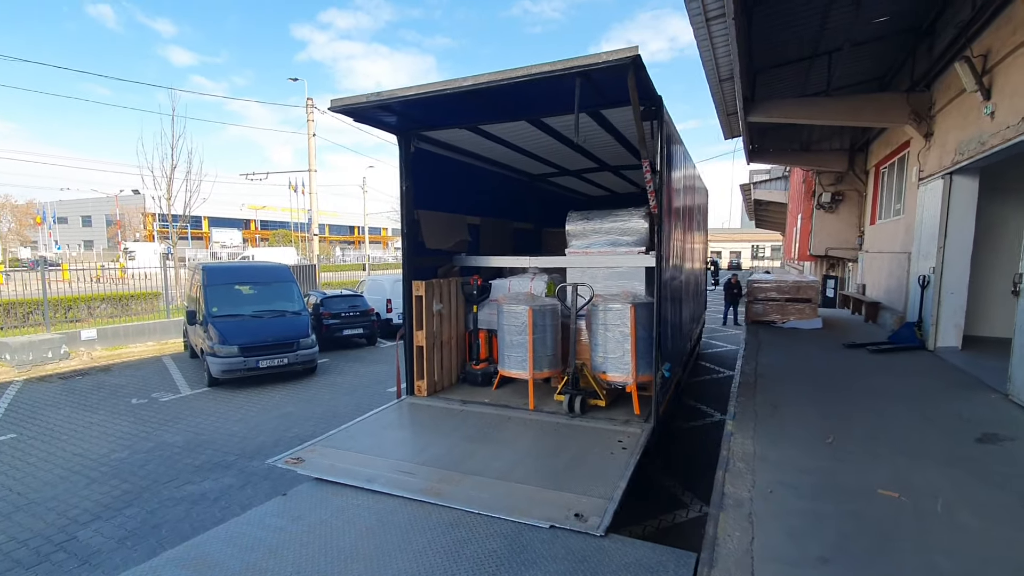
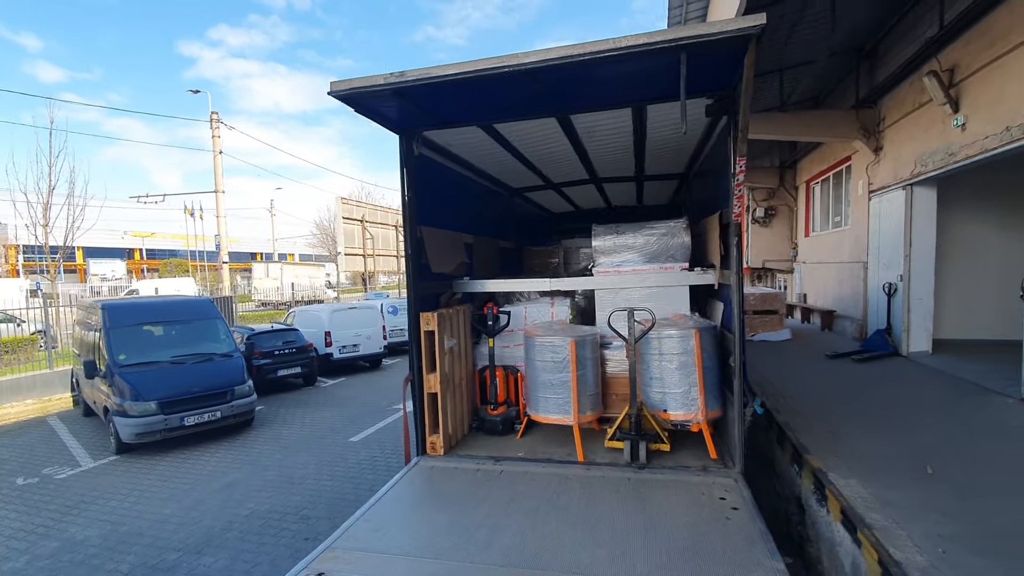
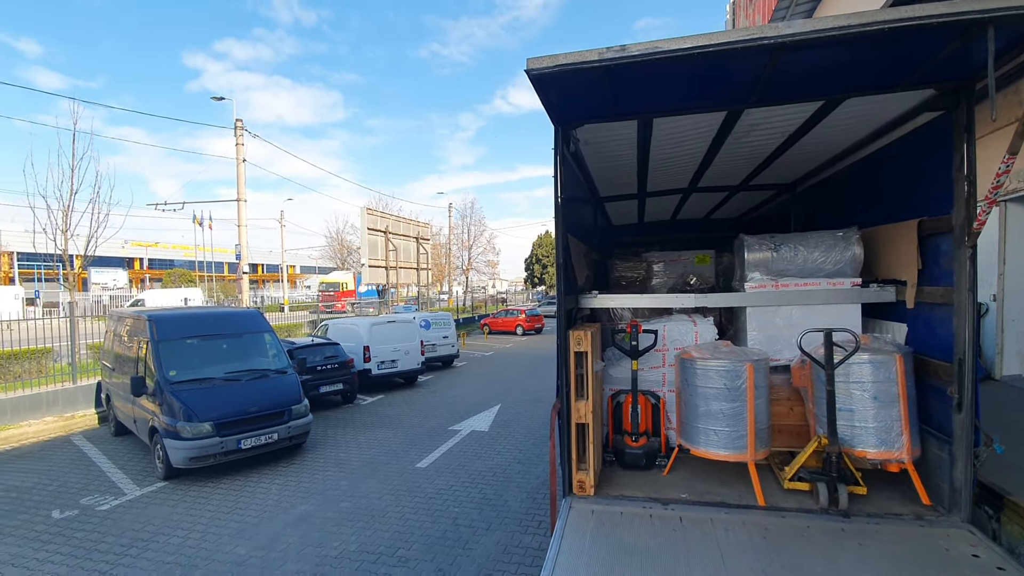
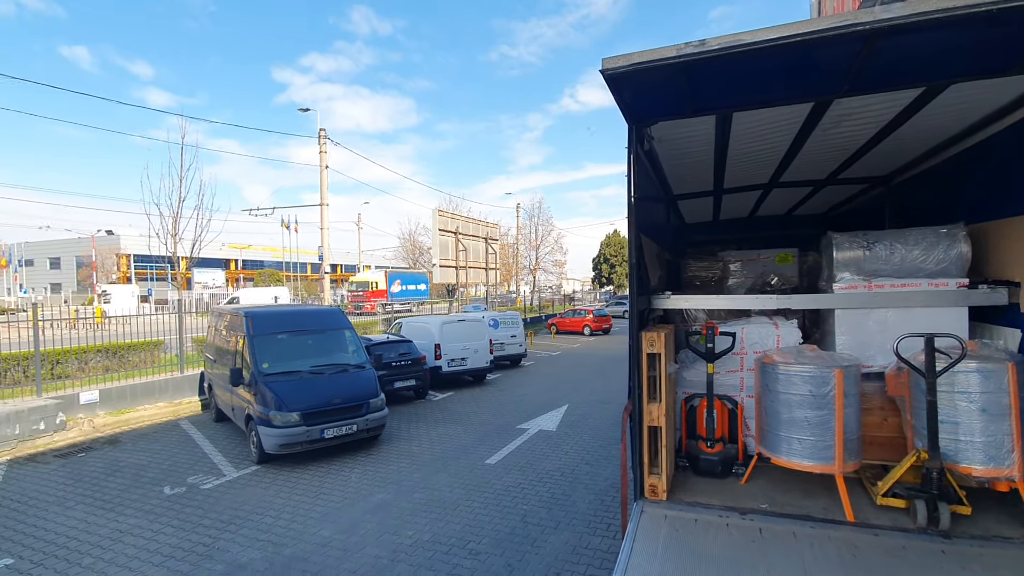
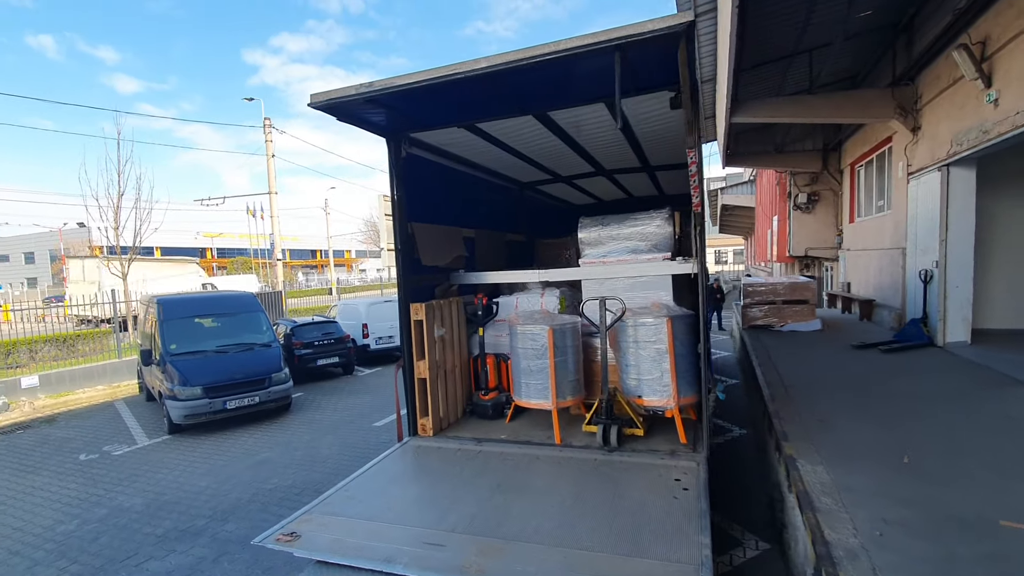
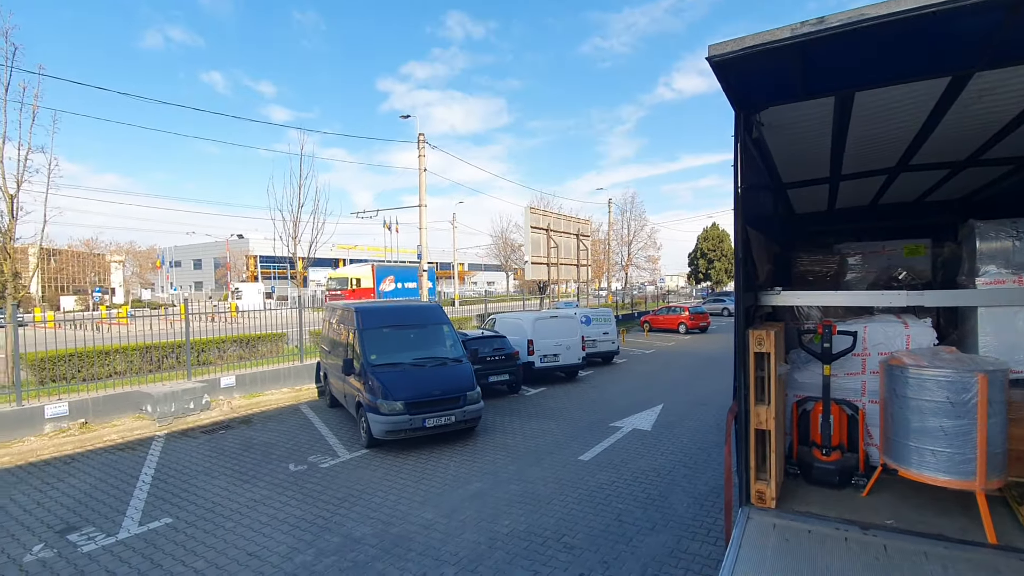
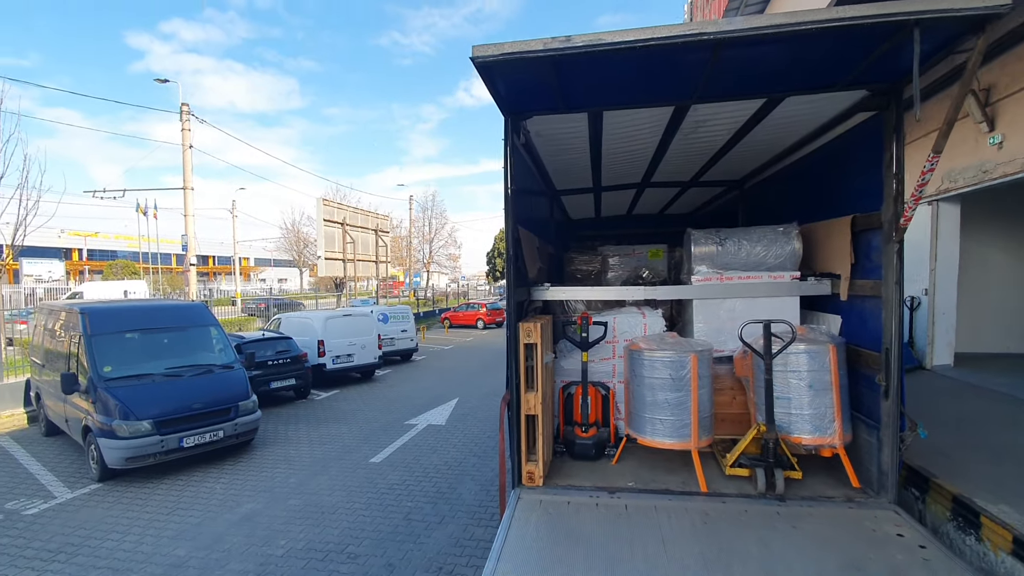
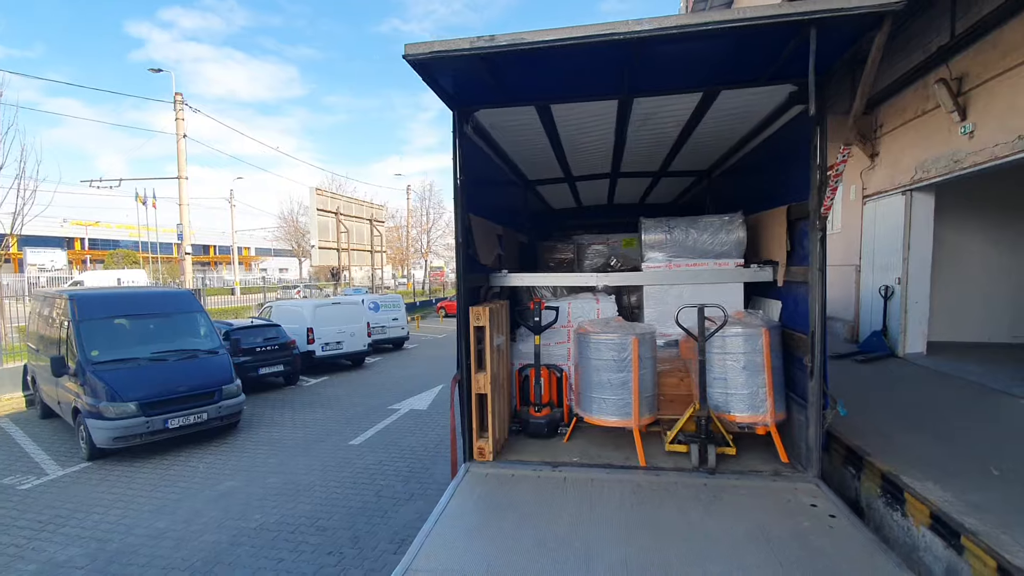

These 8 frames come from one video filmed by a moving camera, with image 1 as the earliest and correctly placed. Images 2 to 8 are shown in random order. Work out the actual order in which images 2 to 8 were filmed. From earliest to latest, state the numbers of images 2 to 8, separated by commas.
5, 2, 8, 7, 3, 4, 6
